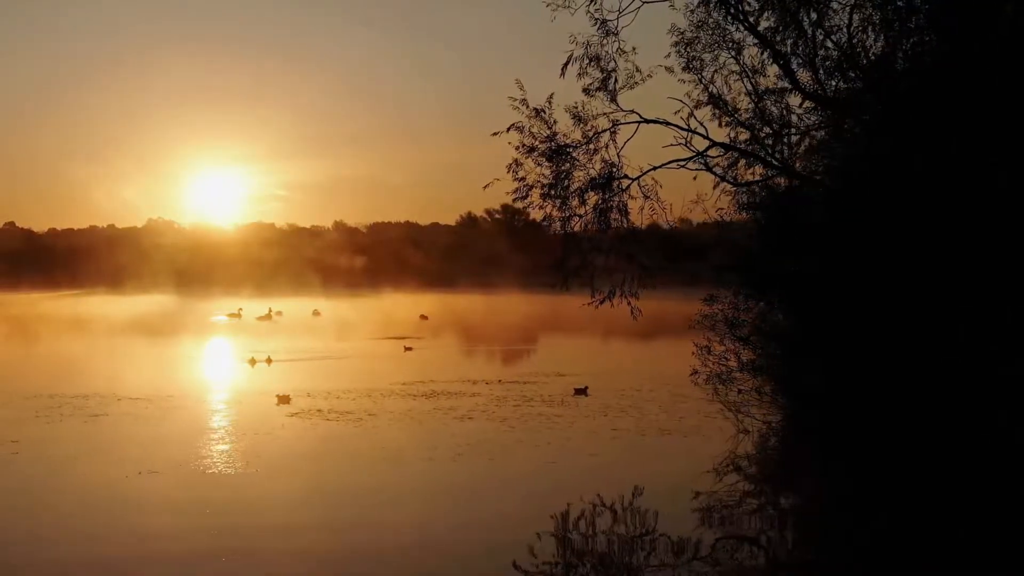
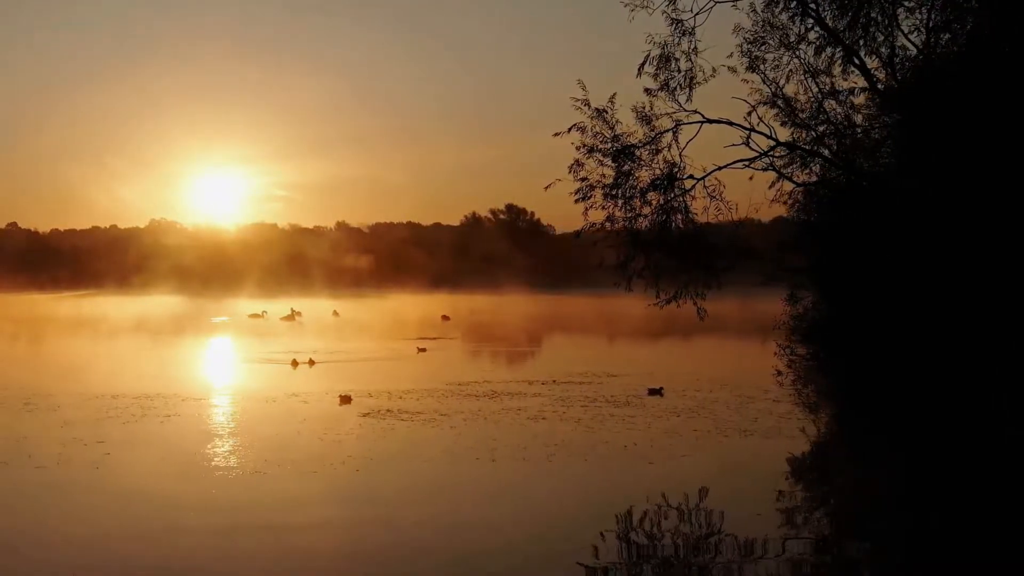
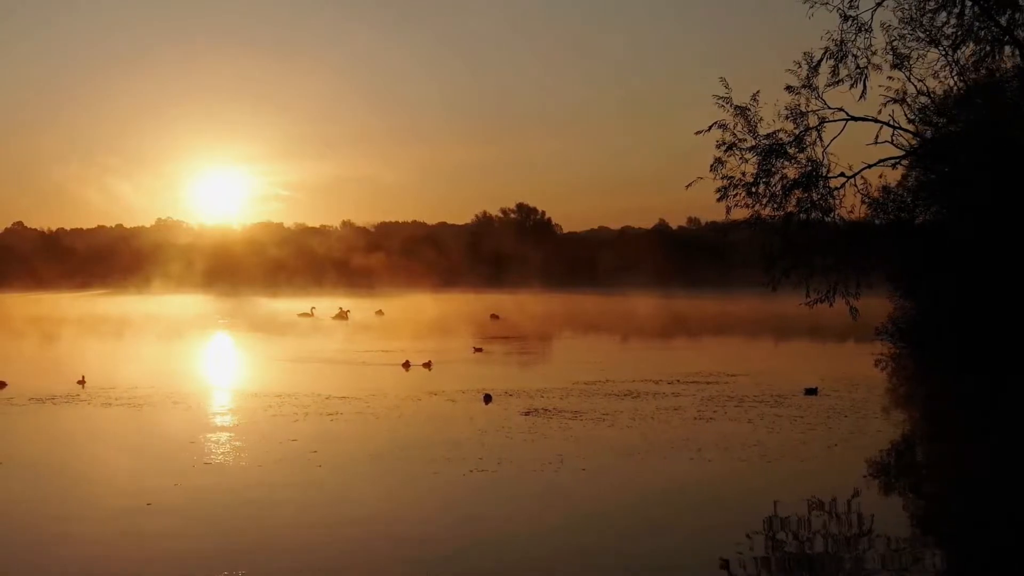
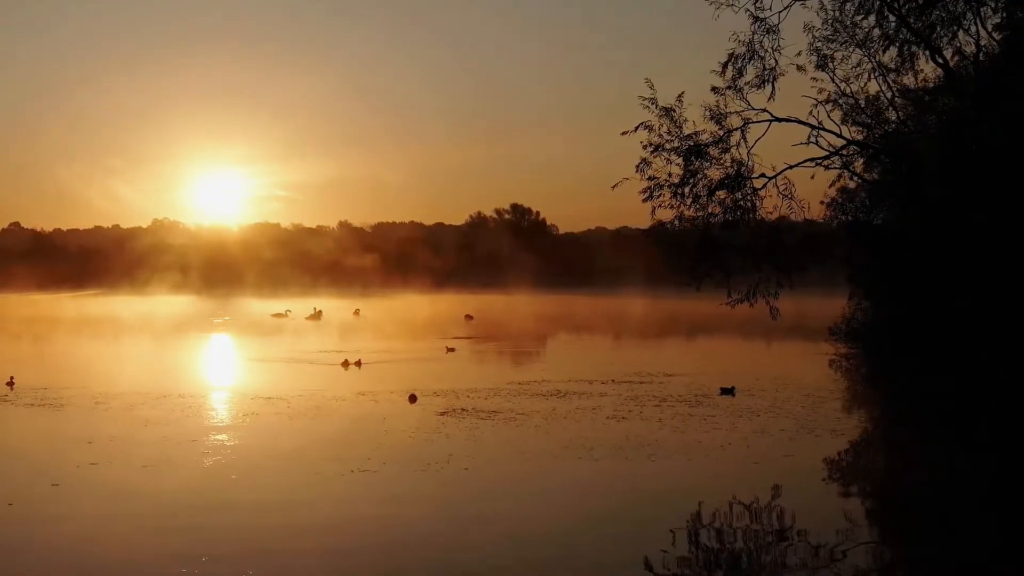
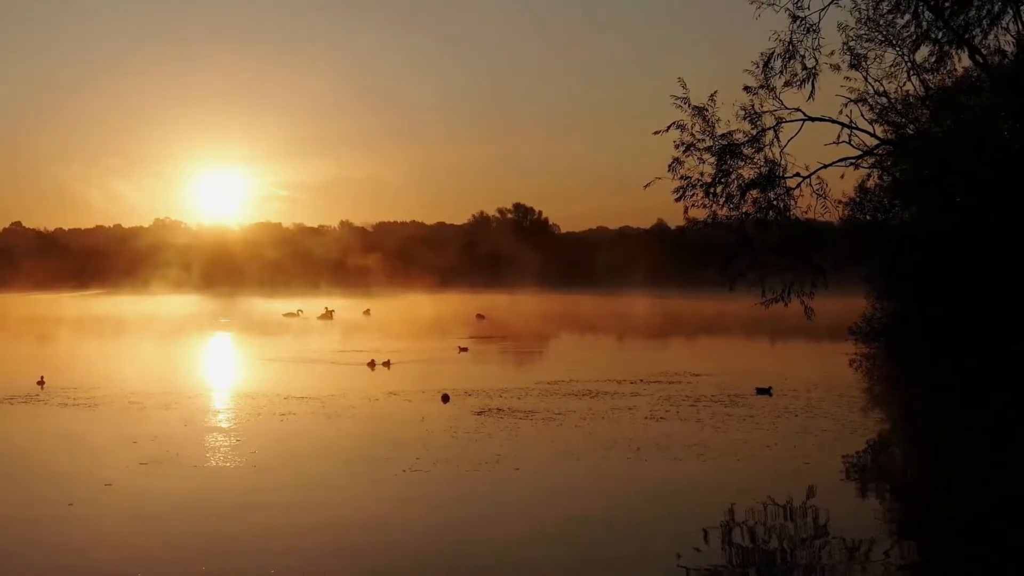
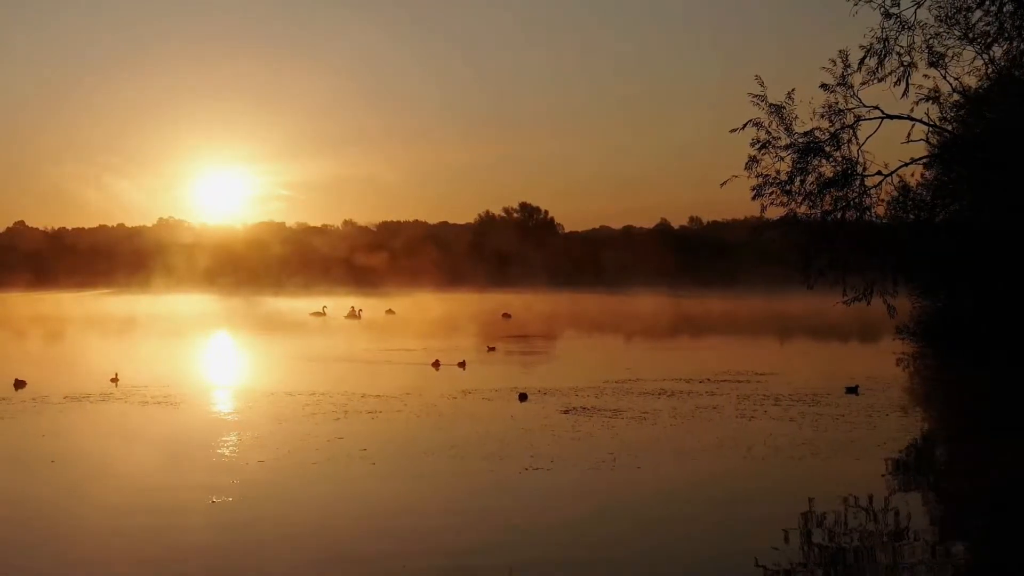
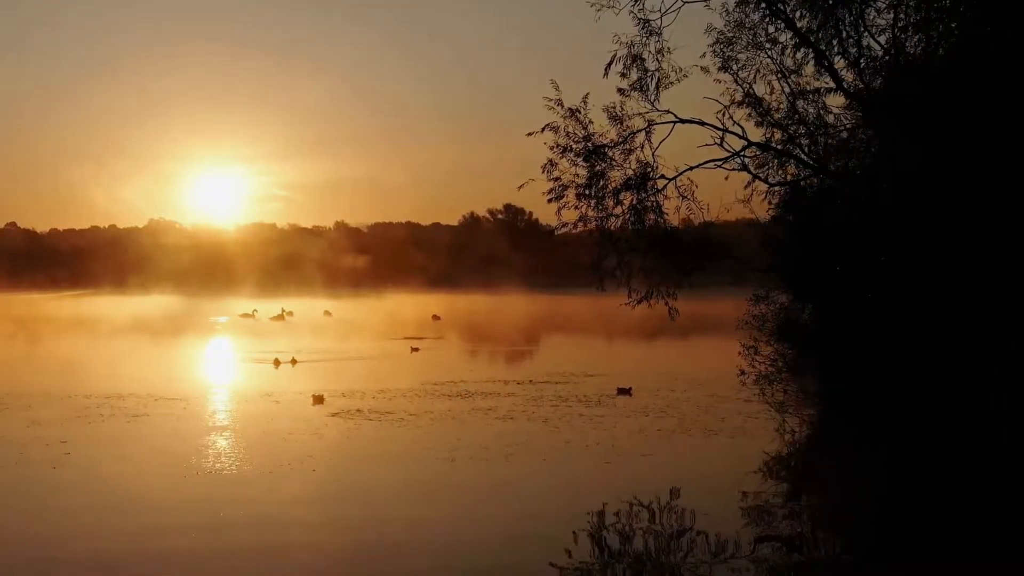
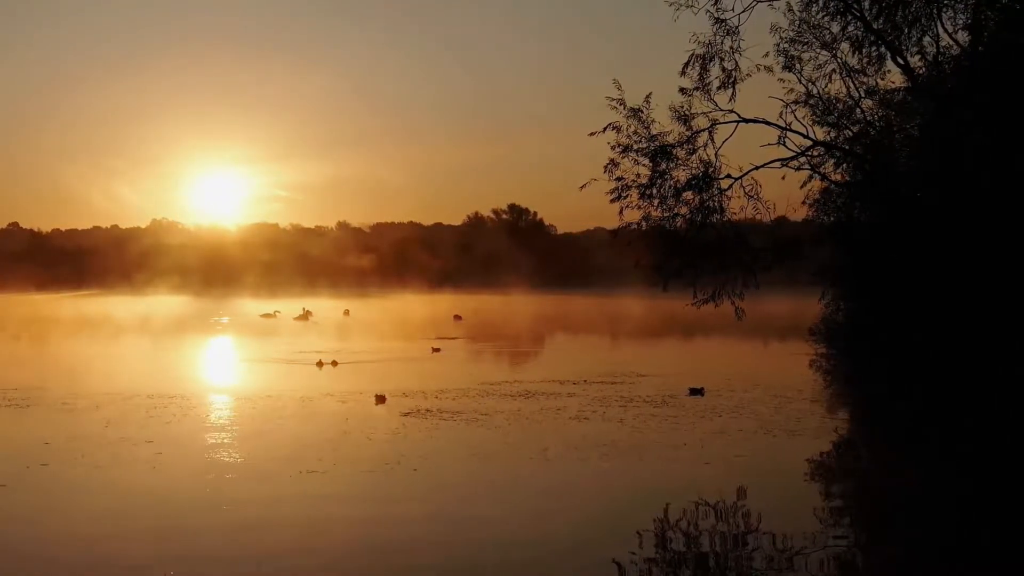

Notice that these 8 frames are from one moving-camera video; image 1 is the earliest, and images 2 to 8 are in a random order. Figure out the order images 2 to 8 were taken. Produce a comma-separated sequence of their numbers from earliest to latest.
7, 2, 8, 4, 5, 3, 6
